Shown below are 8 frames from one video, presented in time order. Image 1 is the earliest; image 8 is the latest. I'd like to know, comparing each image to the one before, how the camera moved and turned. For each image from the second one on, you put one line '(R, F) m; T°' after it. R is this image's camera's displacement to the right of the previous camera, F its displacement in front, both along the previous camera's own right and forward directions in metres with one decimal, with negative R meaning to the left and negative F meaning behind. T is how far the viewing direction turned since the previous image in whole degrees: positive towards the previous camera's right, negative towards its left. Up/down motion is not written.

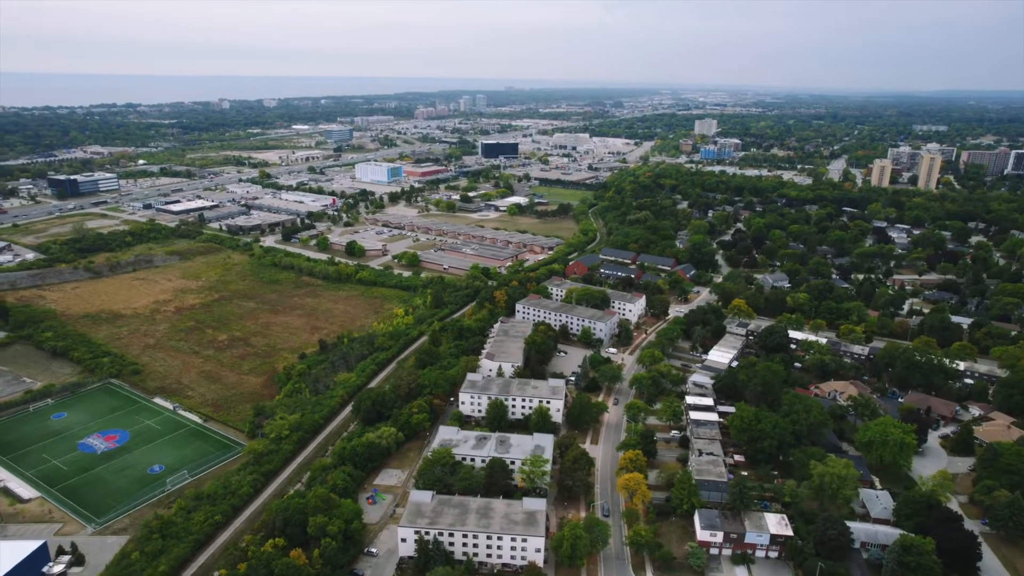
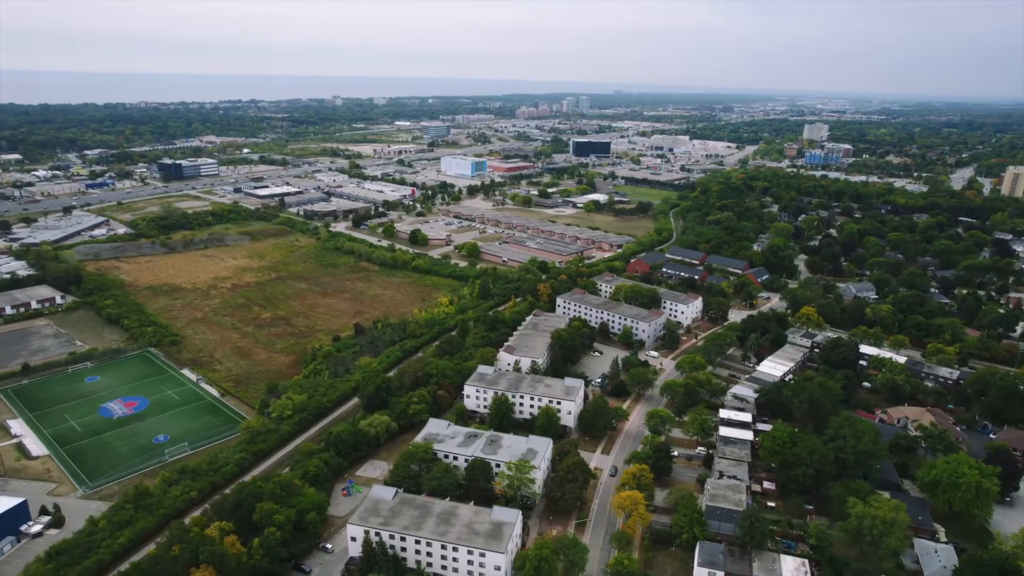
(+3.1, +2.7) m; -8°
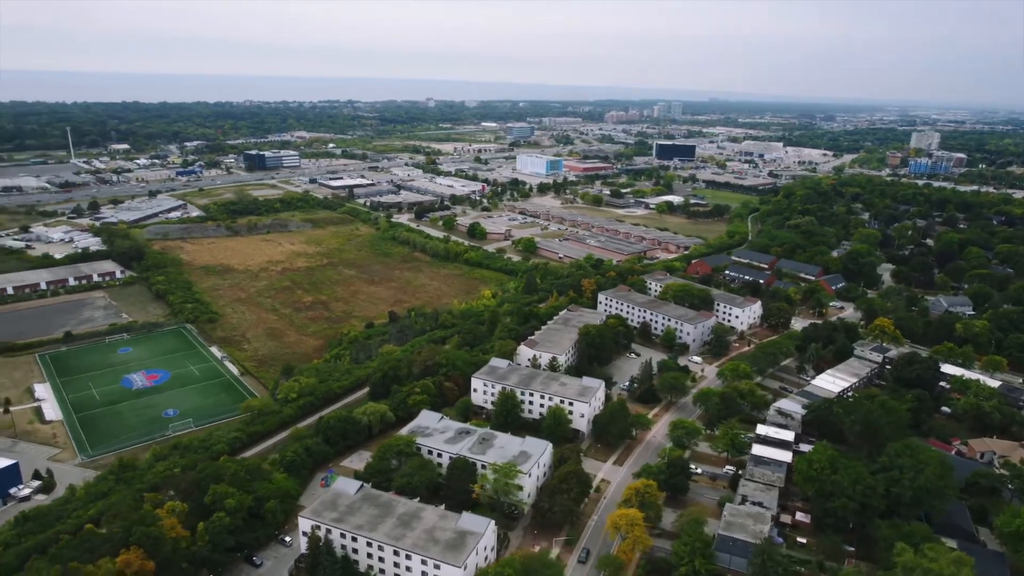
(+2.4, +2.5) m; -7°
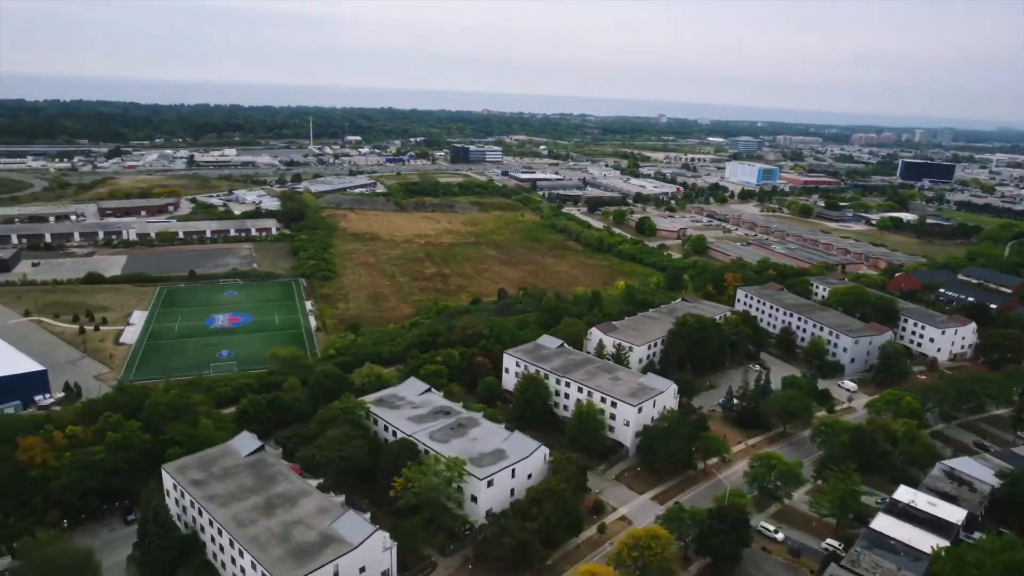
(+4.4, +6.2) m; -19°
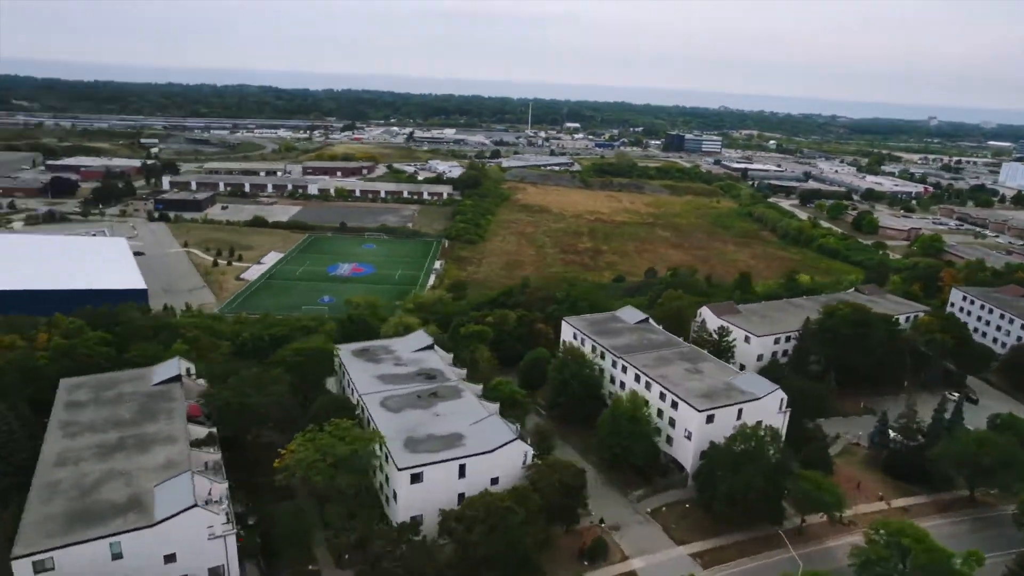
(+3.2, +4.7) m; -19°
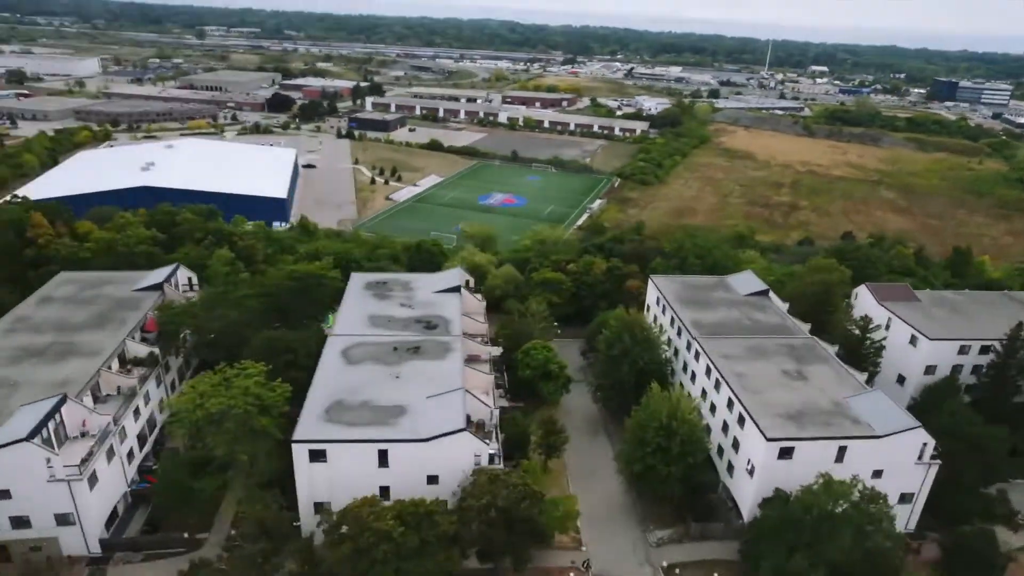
(+2.3, +3.1) m; -18°
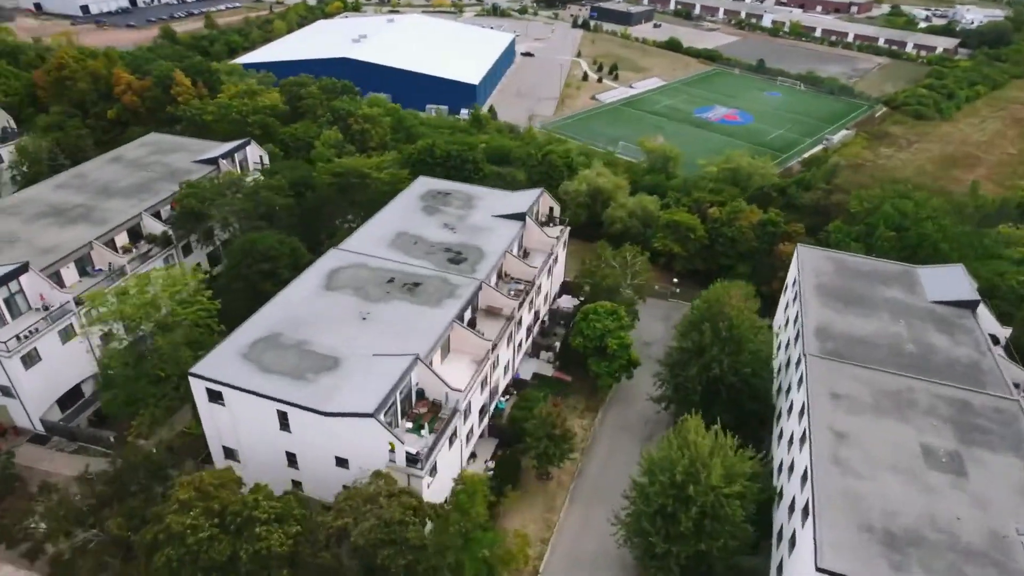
(+1.9, +2.5) m; -20°
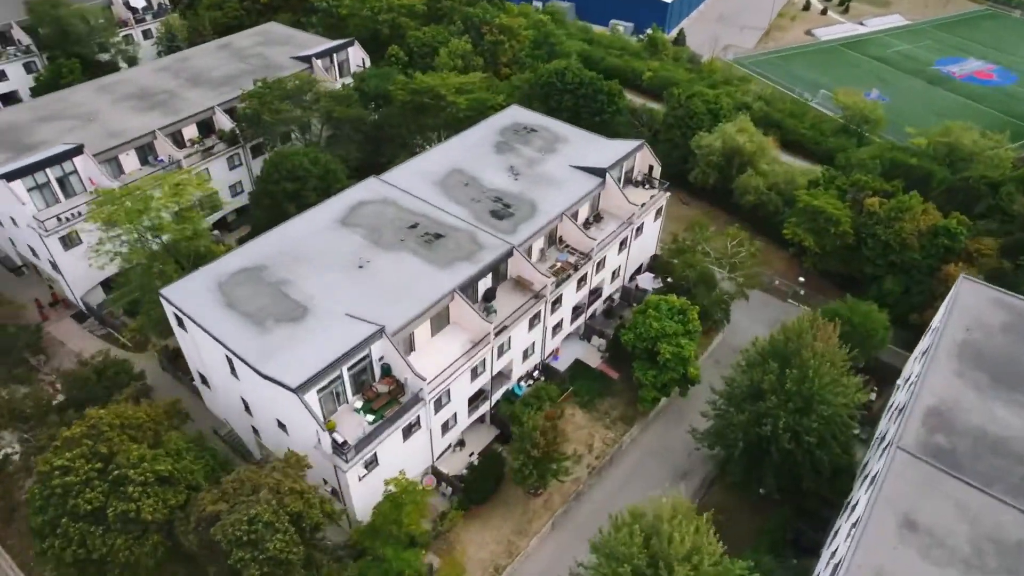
(+1.2, +1.3) m; -15°
